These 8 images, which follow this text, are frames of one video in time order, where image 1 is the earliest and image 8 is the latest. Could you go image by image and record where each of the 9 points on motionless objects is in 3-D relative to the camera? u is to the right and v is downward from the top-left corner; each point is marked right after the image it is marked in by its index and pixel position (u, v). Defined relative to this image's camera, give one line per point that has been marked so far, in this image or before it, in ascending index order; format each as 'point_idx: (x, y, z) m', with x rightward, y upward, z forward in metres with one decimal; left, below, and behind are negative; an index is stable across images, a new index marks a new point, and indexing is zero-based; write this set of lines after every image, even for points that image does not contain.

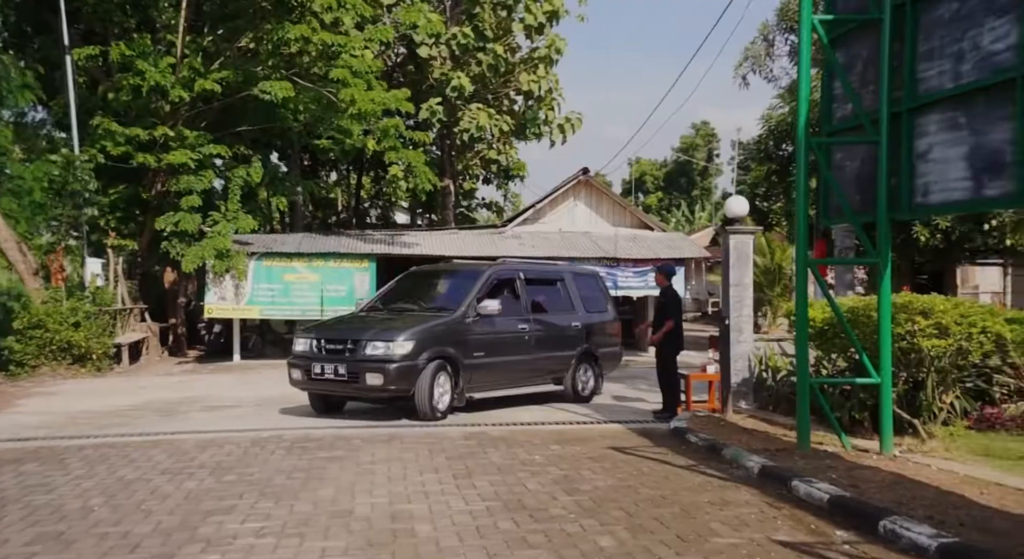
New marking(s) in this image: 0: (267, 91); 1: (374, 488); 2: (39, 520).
0: (-4.8, +3.7, +17.8) m
1: (-1.1, -1.7, +7.4) m
2: (-3.4, -1.7, +6.5) m
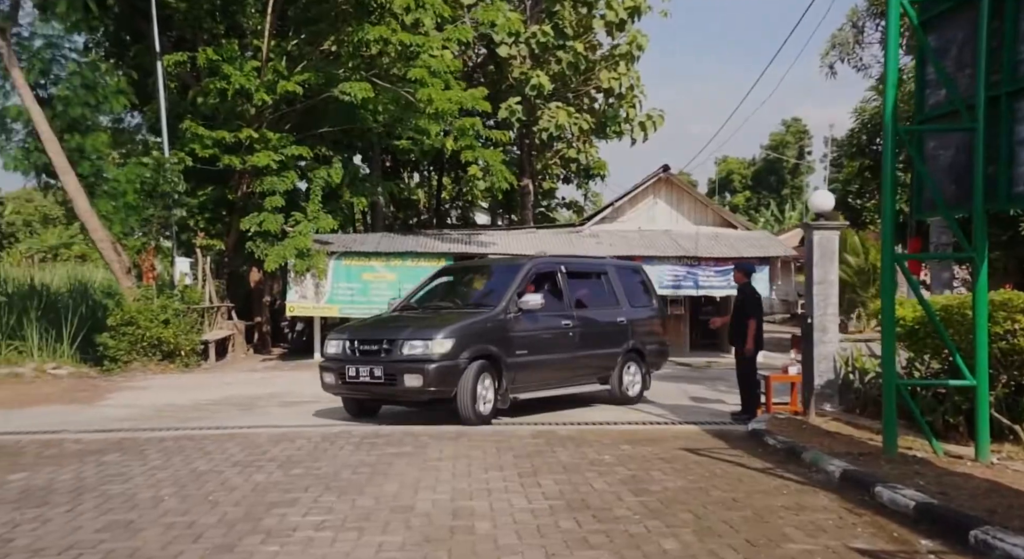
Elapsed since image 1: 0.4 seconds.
0: (-3.3, +3.8, +18.1) m
1: (-0.6, -1.7, +7.3) m
2: (-3.0, -1.7, +6.6) m
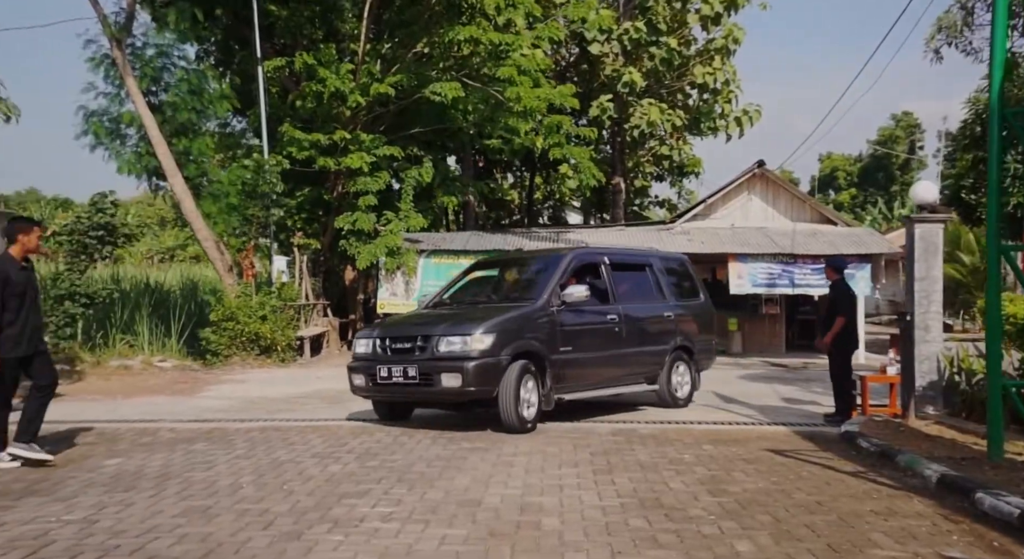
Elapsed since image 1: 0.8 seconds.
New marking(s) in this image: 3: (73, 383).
0: (-1.5, +3.8, +18.3) m
1: (0.0, -1.6, +7.3) m
2: (-2.4, -1.6, +6.8) m
3: (-7.4, -1.7, +15.1) m
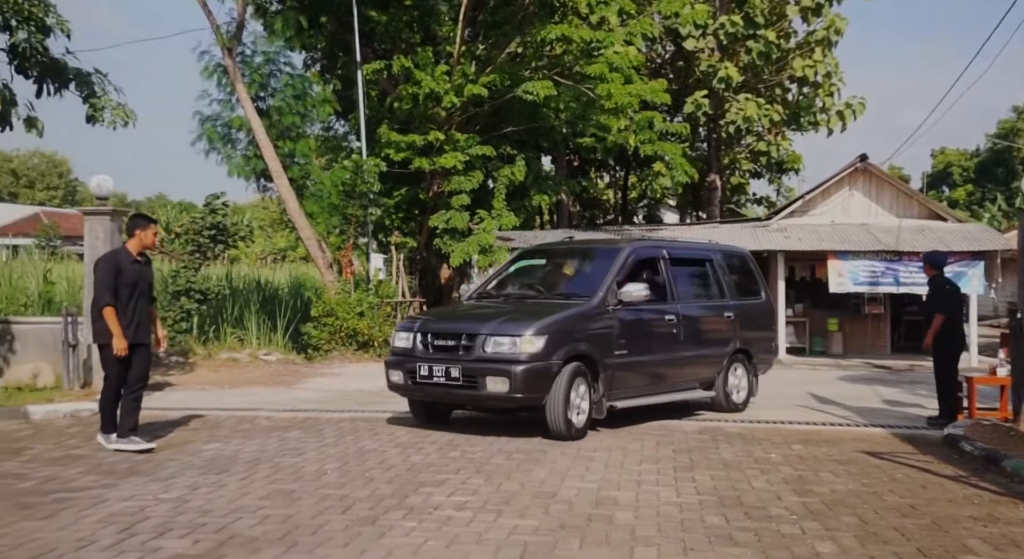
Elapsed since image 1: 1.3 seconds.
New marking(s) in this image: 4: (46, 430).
0: (+0.3, +3.8, +18.3) m
1: (+0.6, -1.6, +7.2) m
2: (-1.8, -1.6, +7.1) m
3: (-5.8, -1.7, +15.8) m
4: (-4.4, -1.4, +8.5) m
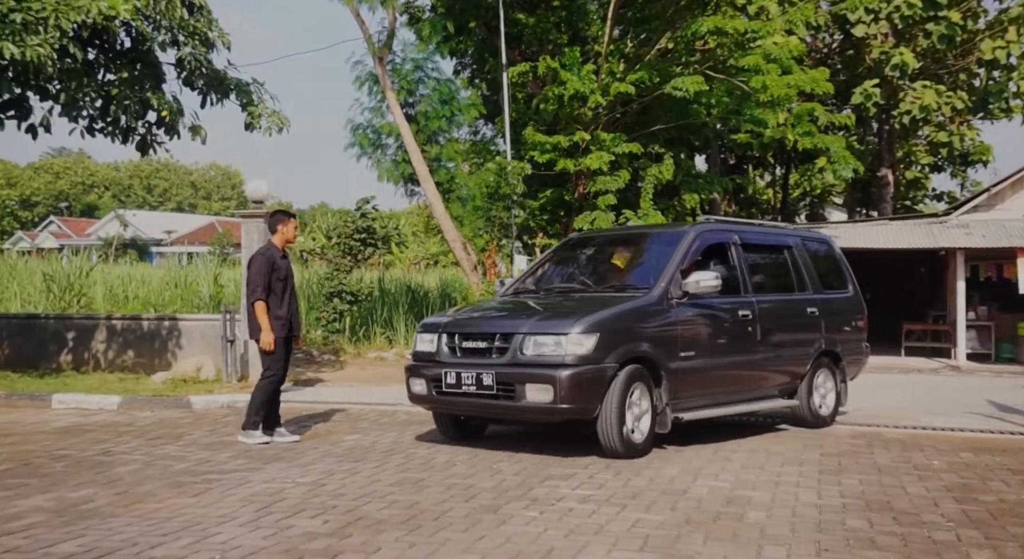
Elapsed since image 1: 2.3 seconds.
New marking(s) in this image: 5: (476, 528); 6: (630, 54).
0: (+3.3, +3.8, +18.0) m
1: (+1.6, -1.5, +6.9) m
2: (-0.8, -1.5, +7.2) m
3: (-3.2, -1.7, +16.5) m
4: (-3.1, -1.4, +9.0) m
5: (-0.2, -1.4, +5.2) m
6: (+2.5, +4.7, +18.8) m
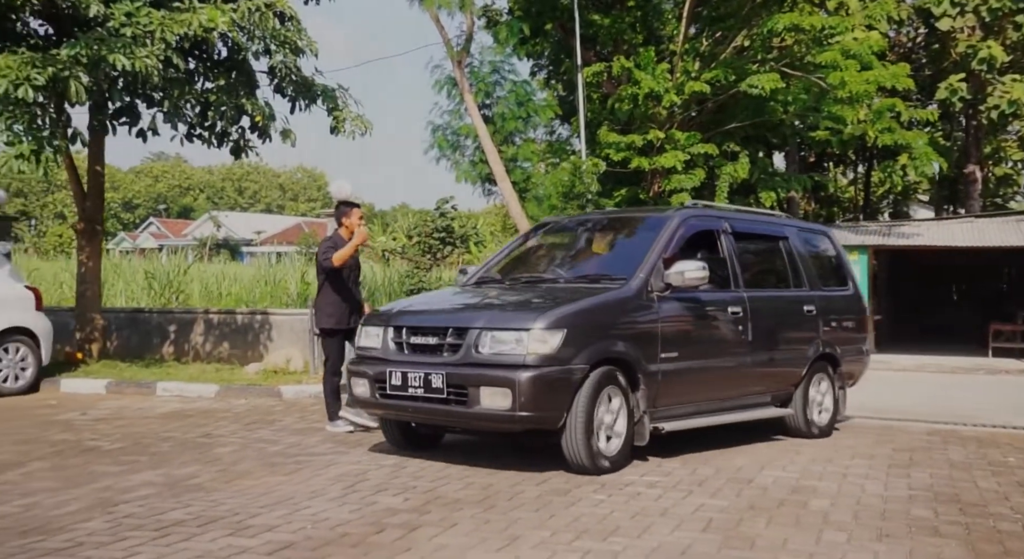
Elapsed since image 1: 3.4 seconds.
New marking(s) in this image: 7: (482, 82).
0: (+4.8, +3.9, +17.9) m
1: (+2.2, -1.5, +7.1) m
2: (-0.2, -1.5, +7.5) m
3: (-1.8, -1.6, +17.0) m
4: (-2.3, -1.3, +9.6) m
5: (+0.2, -1.4, +5.5) m
6: (+4.1, +4.8, +18.8) m
7: (-0.6, +4.2, +19.2) m
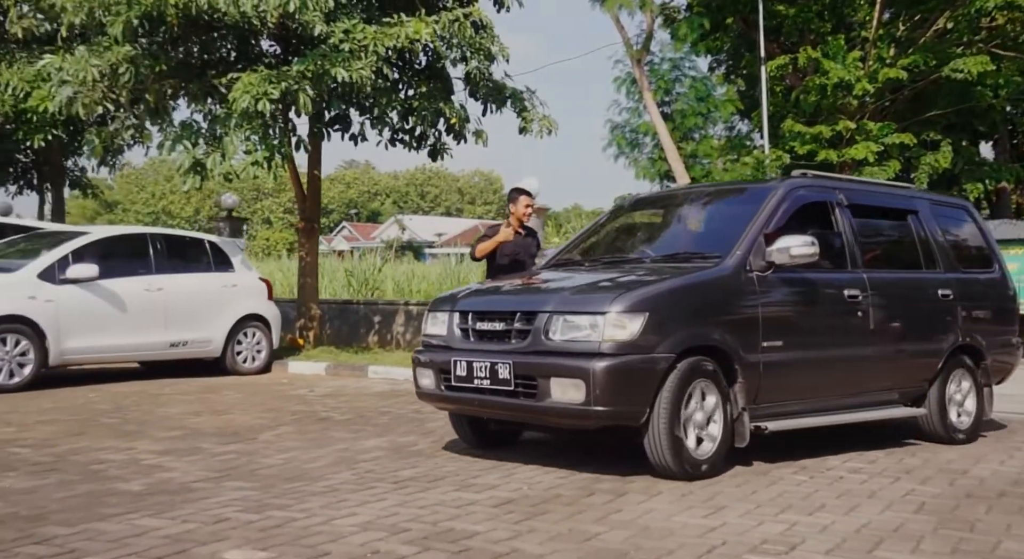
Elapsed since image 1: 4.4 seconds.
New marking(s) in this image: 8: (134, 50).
0: (+8.3, +4.0, +17.1) m
1: (+3.7, -1.4, +6.9) m
2: (+1.4, -1.4, +7.8) m
3: (+1.6, -1.6, +17.4) m
4: (-0.3, -1.2, +10.2) m
5: (+1.5, -1.3, +5.7) m
6: (+7.7, +4.8, +18.1) m
7: (+3.2, +4.3, +19.4) m
8: (-4.1, +2.5, +9.8) m
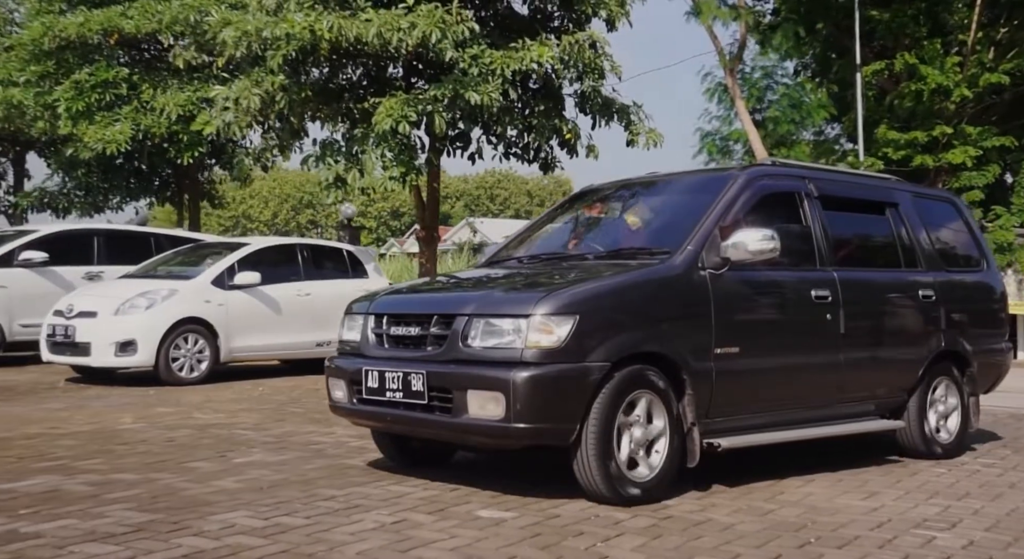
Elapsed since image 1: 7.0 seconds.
0: (+10.2, +3.8, +17.0) m
1: (+4.9, -1.4, +7.2) m
2: (+2.7, -1.4, +8.2) m
3: (+3.6, -1.7, +17.8) m
4: (+1.1, -1.3, +10.7) m
5: (+2.5, -1.3, +6.2) m
6: (+9.7, +4.7, +18.1) m
7: (+5.3, +4.2, +19.7) m
8: (-2.7, +2.4, +10.7) m
